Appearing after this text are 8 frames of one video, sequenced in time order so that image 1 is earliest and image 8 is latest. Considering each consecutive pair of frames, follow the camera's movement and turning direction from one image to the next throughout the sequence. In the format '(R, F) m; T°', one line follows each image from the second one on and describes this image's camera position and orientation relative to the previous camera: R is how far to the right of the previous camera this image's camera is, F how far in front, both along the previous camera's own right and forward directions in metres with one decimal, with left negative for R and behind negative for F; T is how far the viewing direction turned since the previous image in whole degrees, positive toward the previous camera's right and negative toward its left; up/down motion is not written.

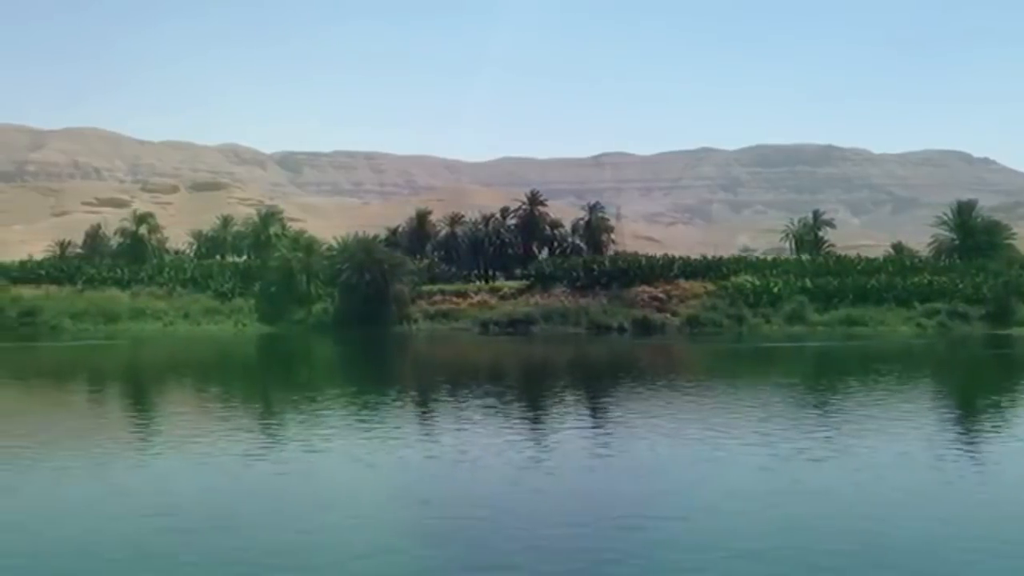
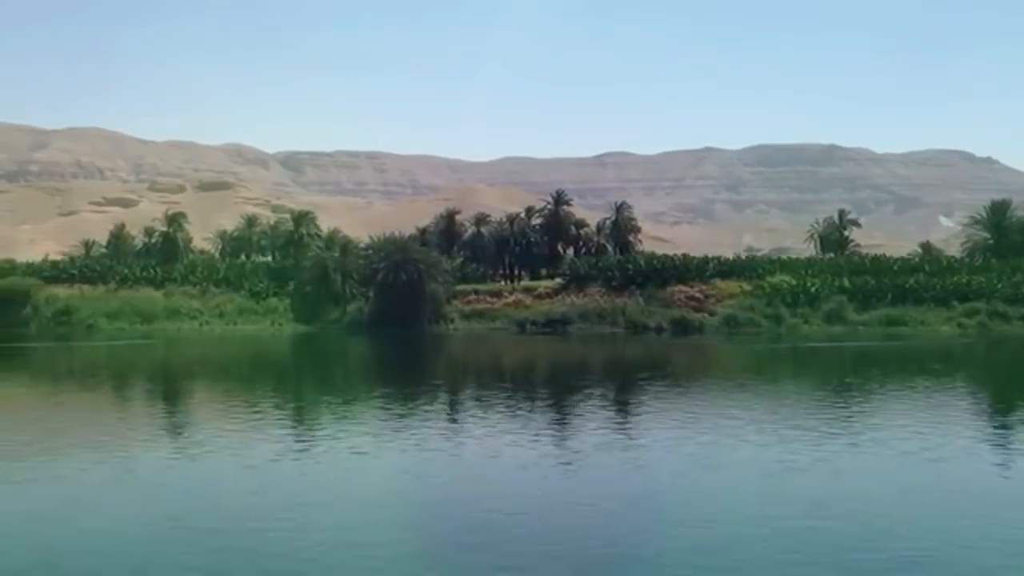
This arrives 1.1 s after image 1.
(-2.0, 0.0) m; 0°
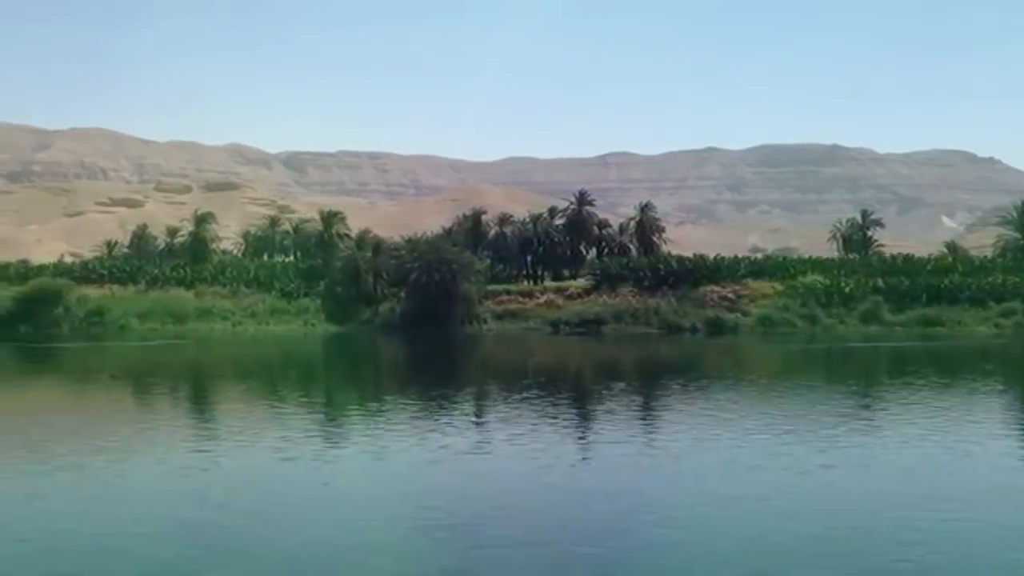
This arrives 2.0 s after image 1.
(-1.8, 0.0) m; 0°
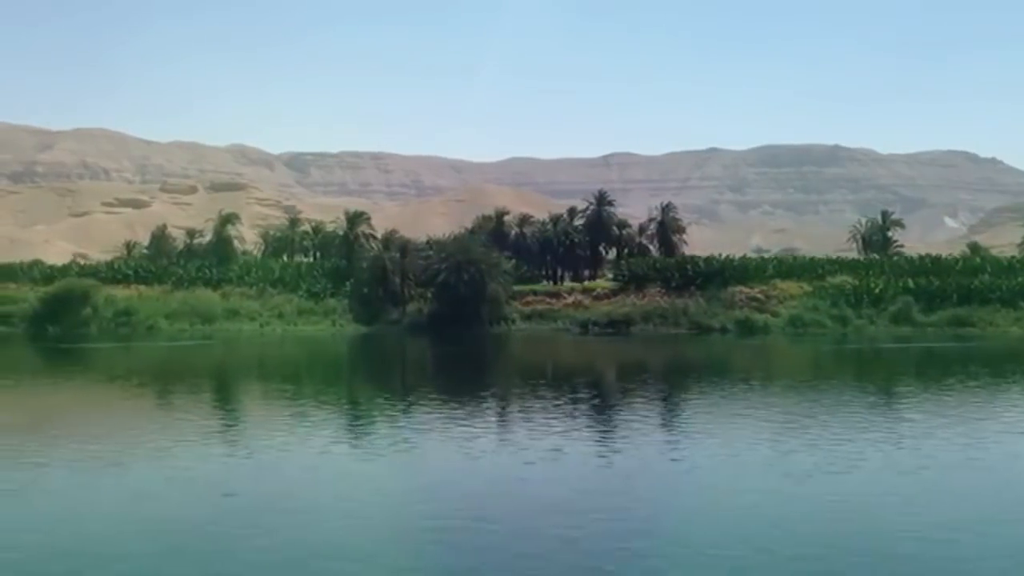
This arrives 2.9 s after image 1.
(-1.6, 0.0) m; 0°
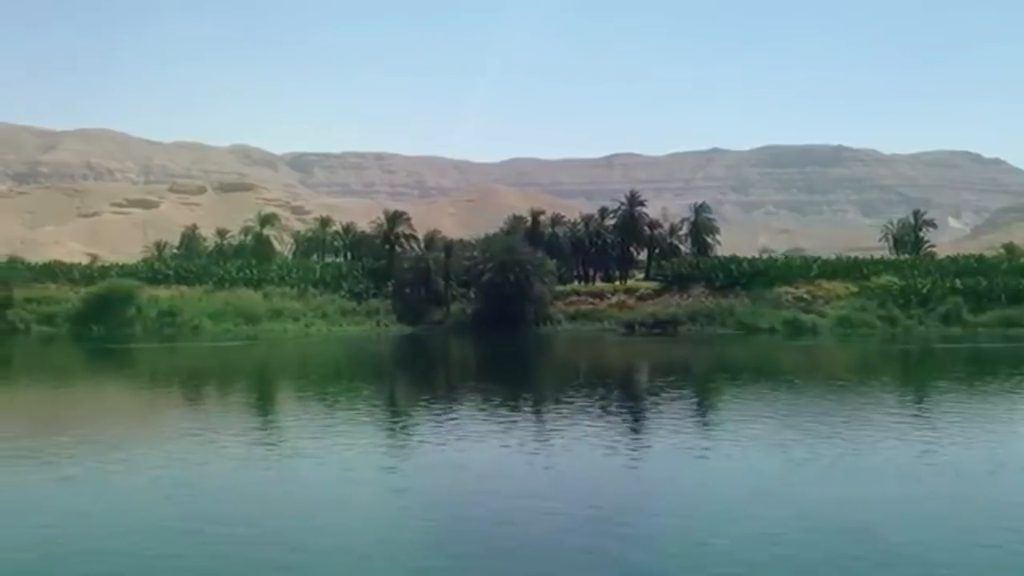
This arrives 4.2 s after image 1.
(-2.5, +0.1) m; 0°
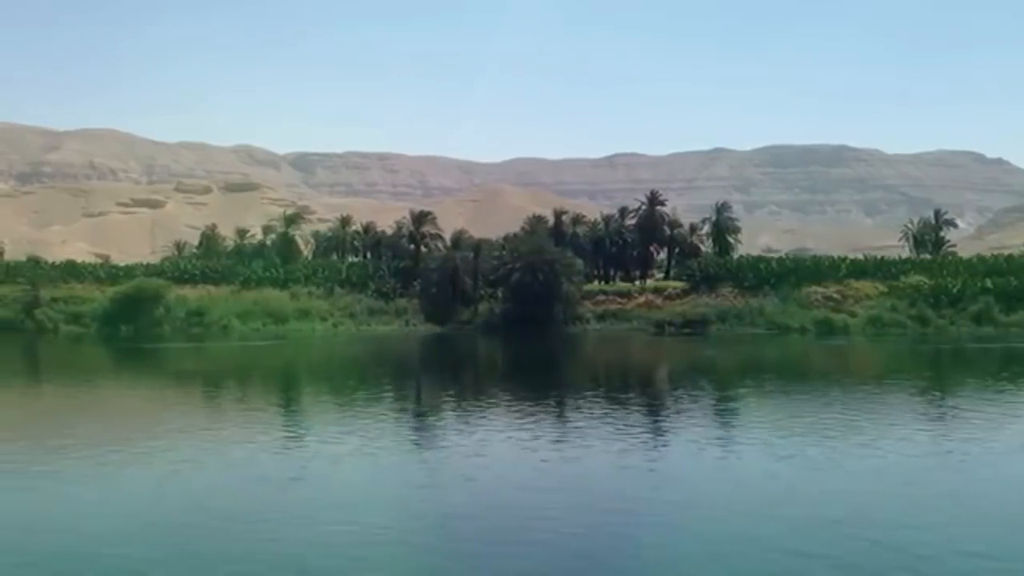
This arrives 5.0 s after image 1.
(-1.6, +0.1) m; 0°
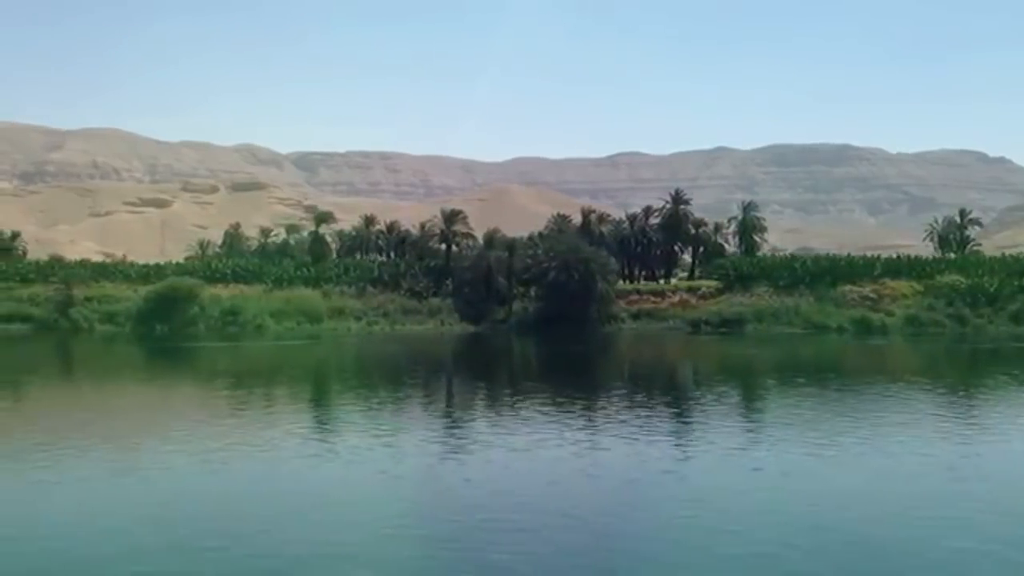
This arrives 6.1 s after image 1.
(-2.0, +0.1) m; 0°
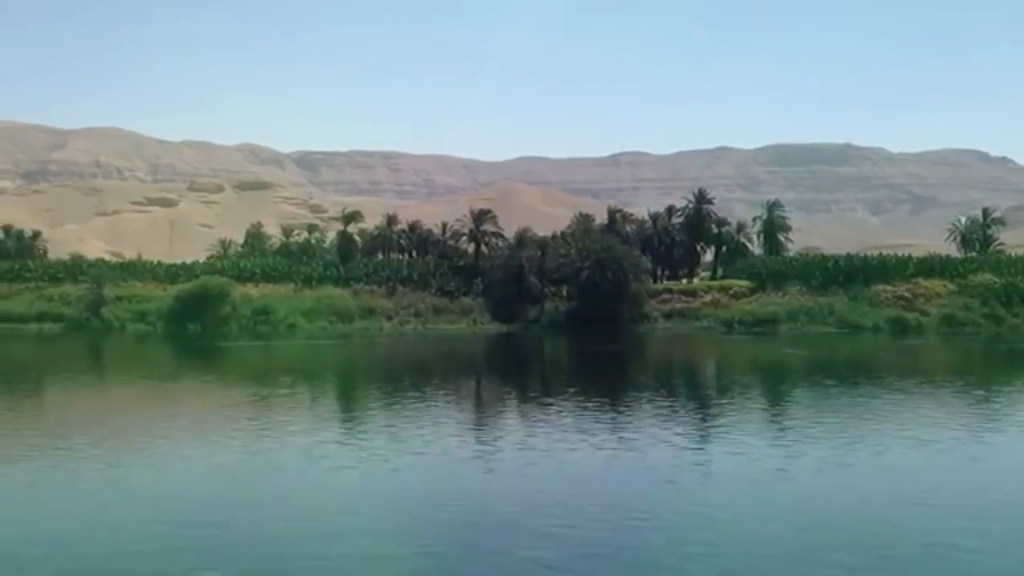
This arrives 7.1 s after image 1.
(-1.9, +0.1) m; 0°
